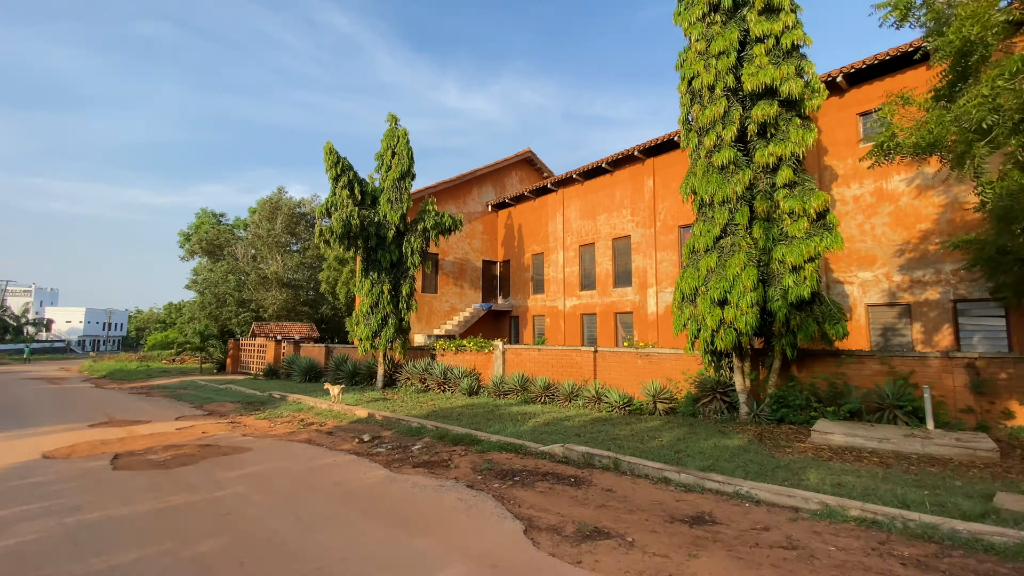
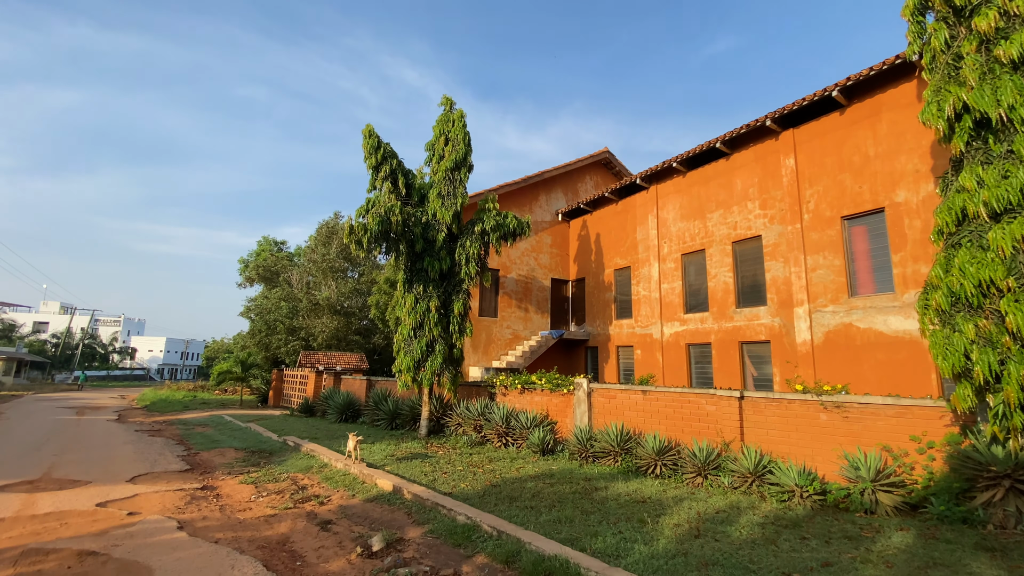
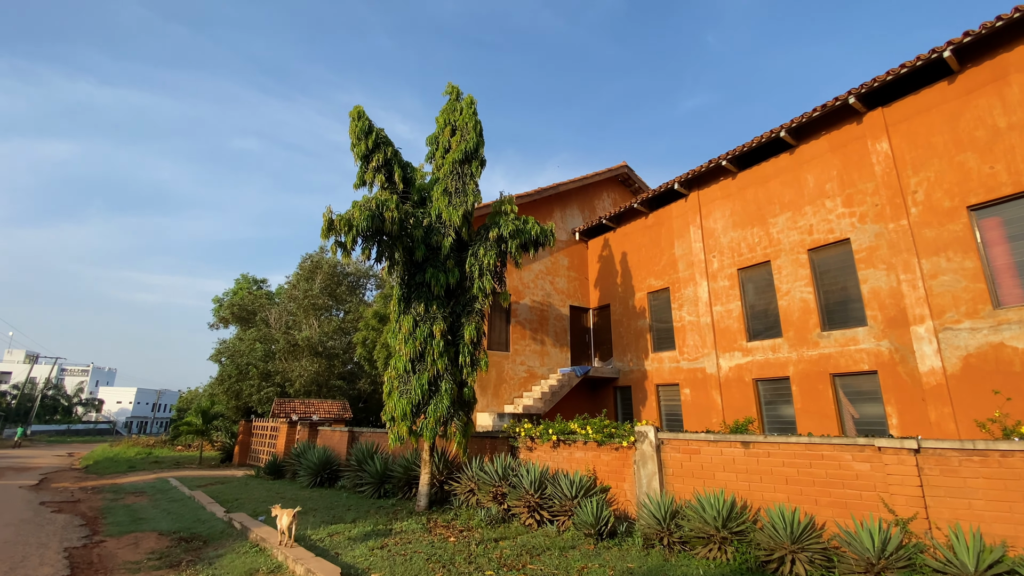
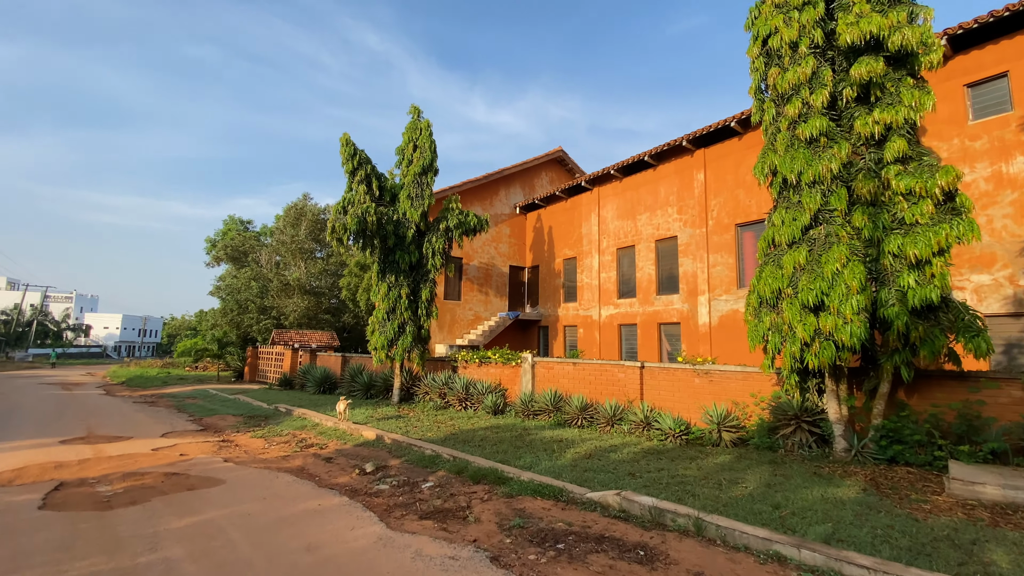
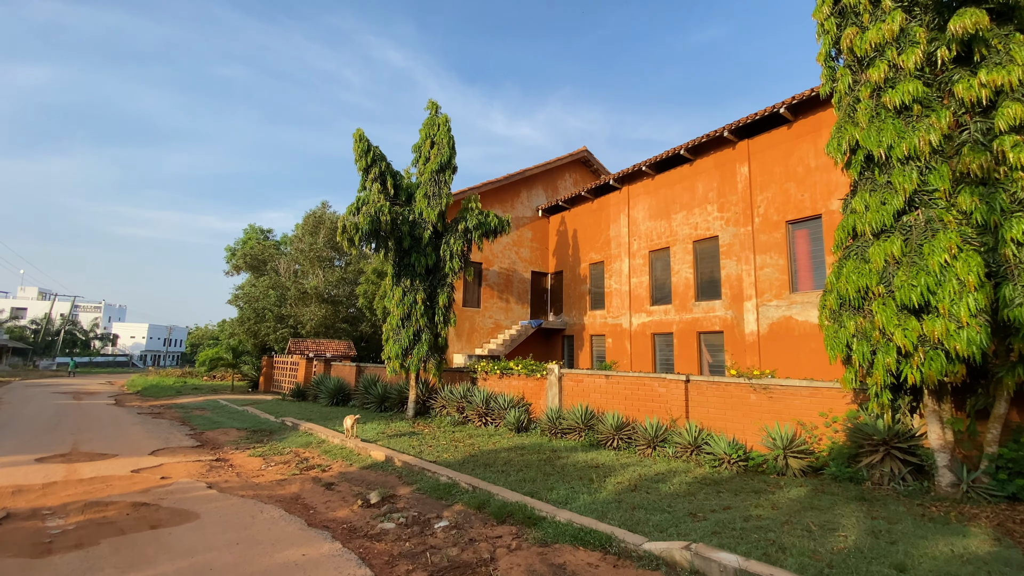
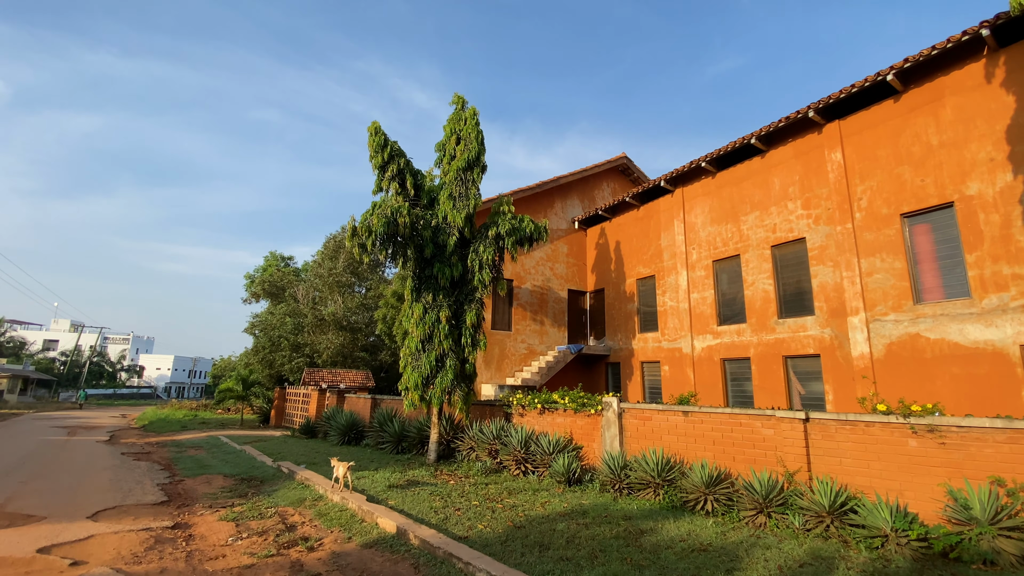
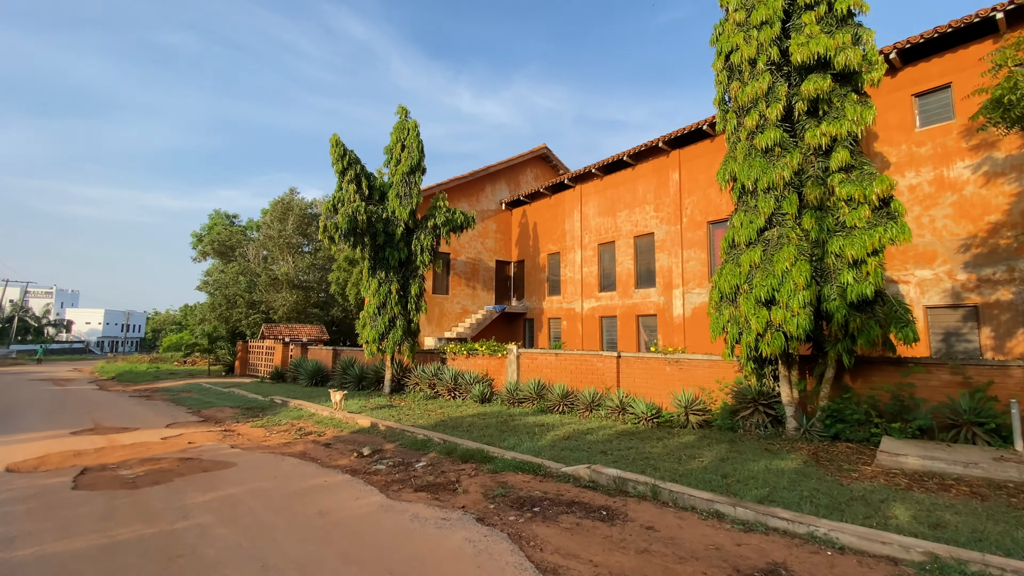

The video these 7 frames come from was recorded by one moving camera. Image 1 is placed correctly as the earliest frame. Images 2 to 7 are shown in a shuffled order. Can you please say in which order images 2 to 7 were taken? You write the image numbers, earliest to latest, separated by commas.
7, 4, 5, 2, 6, 3
